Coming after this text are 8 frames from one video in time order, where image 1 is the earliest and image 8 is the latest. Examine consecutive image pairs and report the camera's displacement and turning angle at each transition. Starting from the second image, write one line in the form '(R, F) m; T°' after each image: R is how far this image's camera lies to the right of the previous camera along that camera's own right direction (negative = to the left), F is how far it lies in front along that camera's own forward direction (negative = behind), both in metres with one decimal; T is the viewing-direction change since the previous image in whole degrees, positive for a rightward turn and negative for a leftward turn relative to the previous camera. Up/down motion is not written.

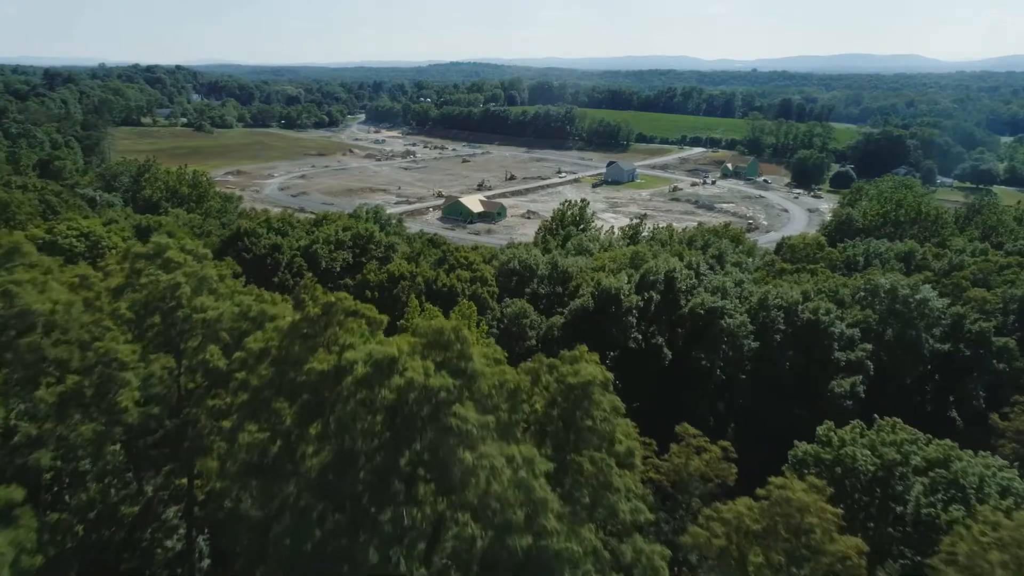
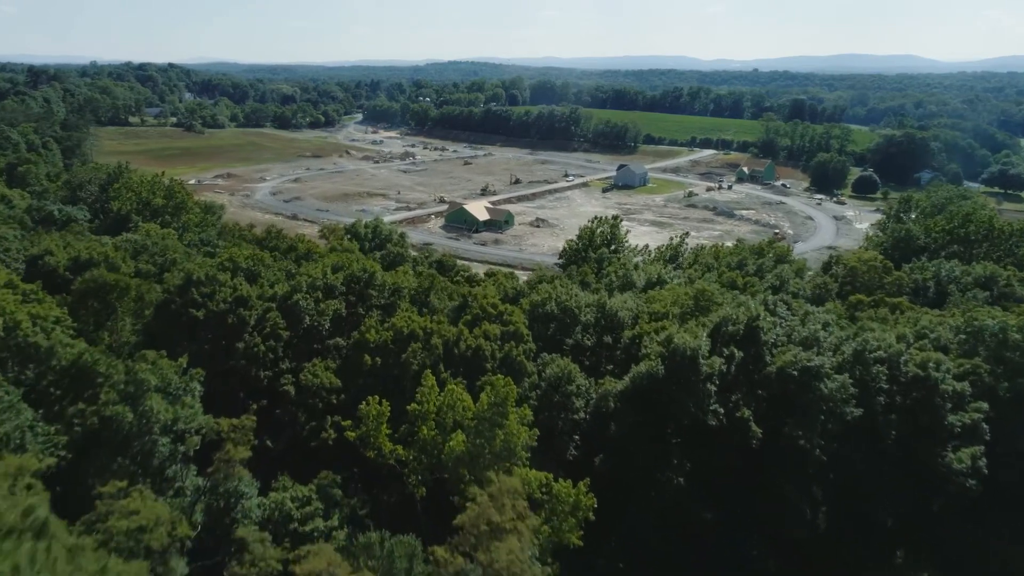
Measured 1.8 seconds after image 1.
(-1.0, +5.0) m; 0°
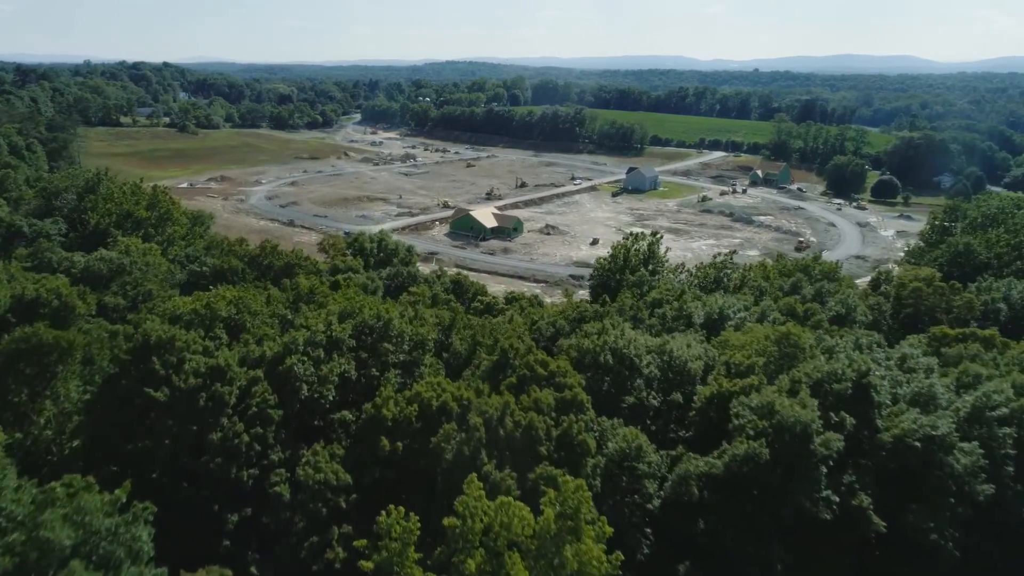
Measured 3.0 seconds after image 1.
(-1.1, +3.6) m; 0°
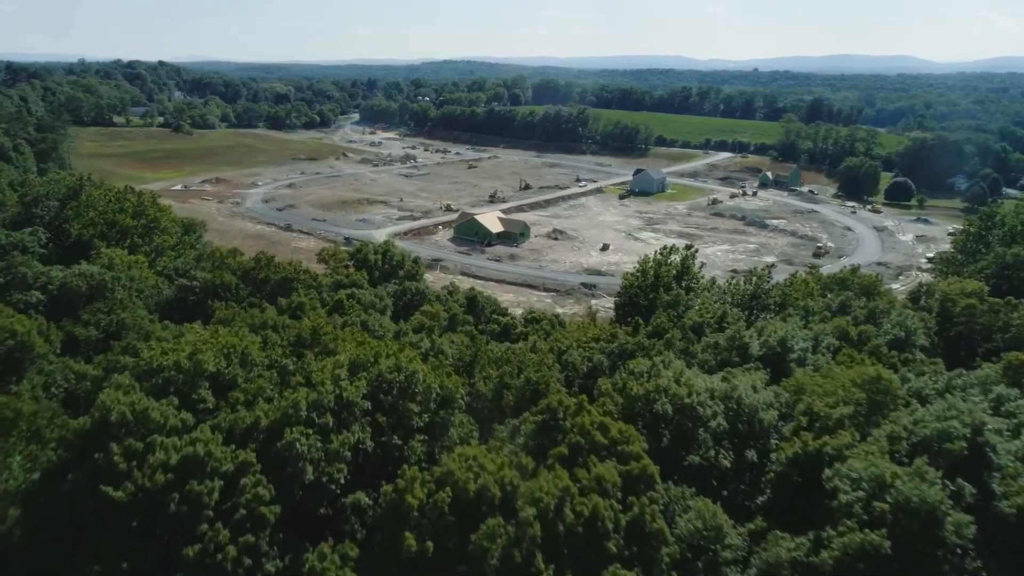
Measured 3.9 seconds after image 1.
(-0.8, +2.5) m; 0°
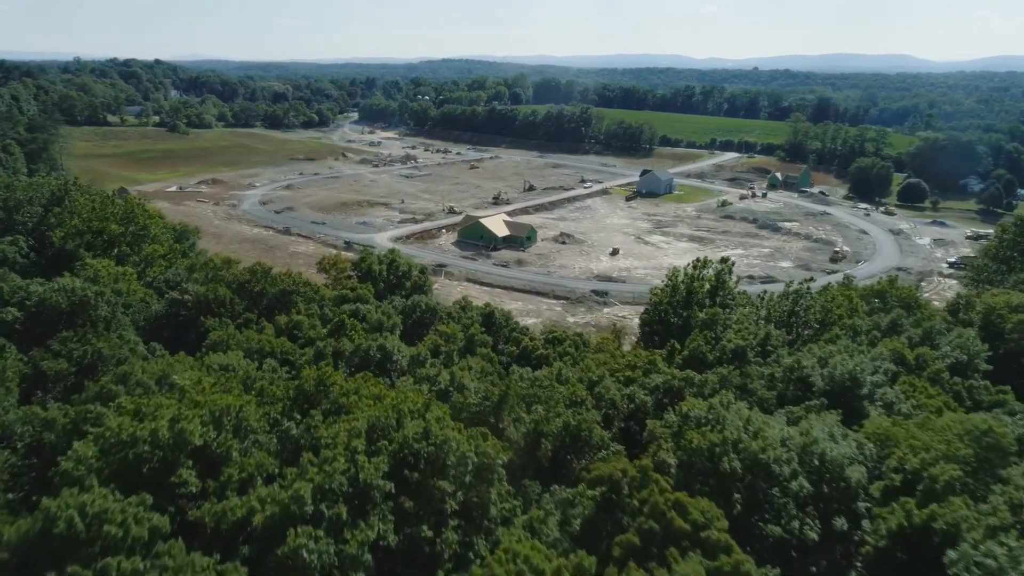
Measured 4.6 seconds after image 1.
(-0.7, +2.1) m; 0°
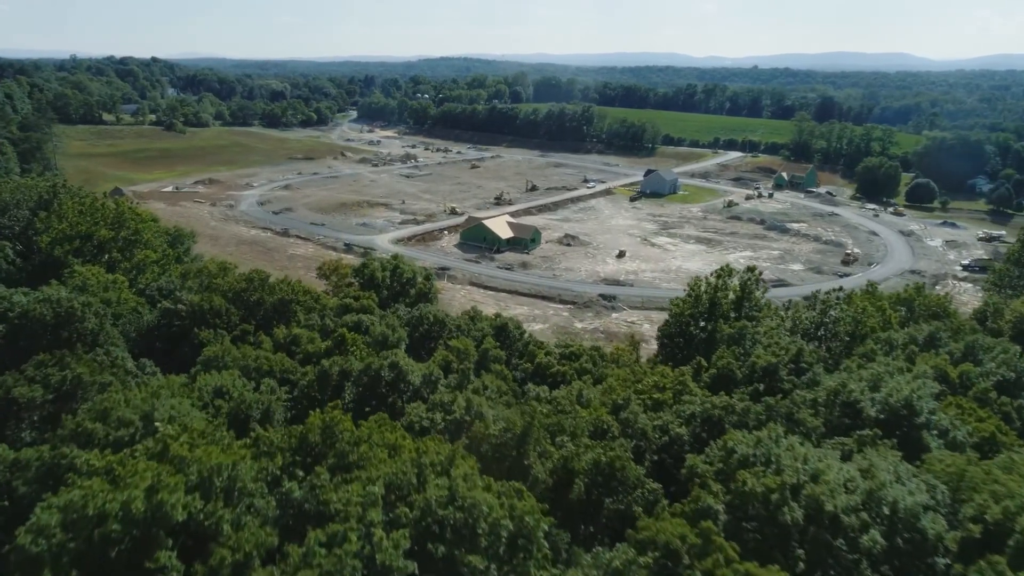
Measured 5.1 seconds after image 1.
(-0.5, +1.4) m; 0°
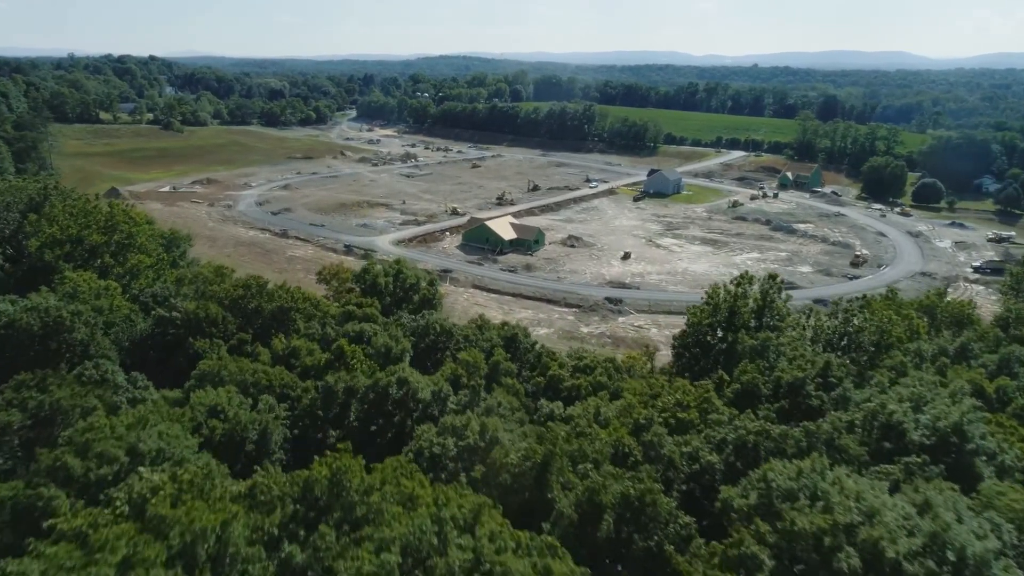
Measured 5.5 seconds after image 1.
(-0.3, +1.0) m; 0°
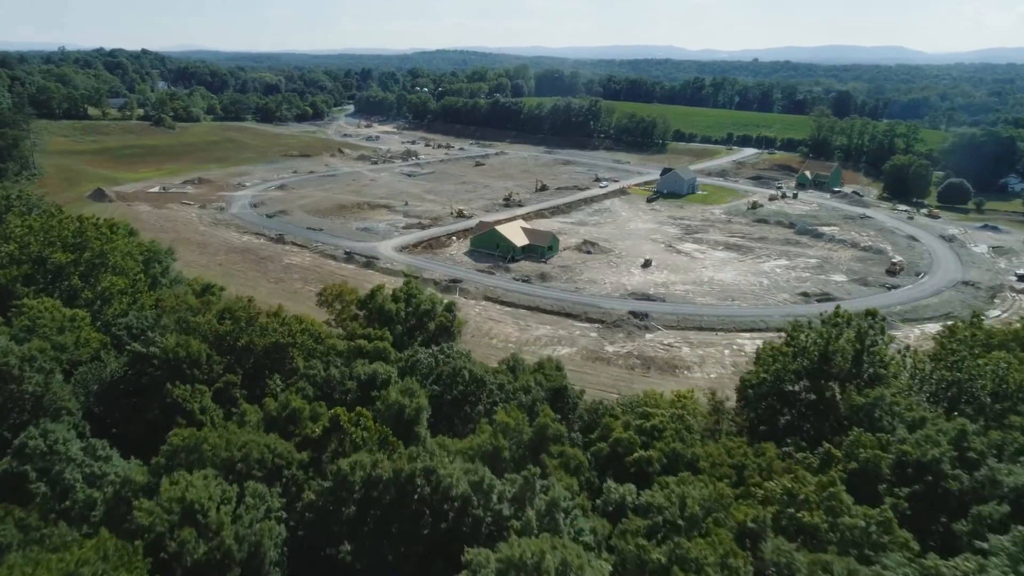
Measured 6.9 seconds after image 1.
(-1.2, +3.7) m; 0°
